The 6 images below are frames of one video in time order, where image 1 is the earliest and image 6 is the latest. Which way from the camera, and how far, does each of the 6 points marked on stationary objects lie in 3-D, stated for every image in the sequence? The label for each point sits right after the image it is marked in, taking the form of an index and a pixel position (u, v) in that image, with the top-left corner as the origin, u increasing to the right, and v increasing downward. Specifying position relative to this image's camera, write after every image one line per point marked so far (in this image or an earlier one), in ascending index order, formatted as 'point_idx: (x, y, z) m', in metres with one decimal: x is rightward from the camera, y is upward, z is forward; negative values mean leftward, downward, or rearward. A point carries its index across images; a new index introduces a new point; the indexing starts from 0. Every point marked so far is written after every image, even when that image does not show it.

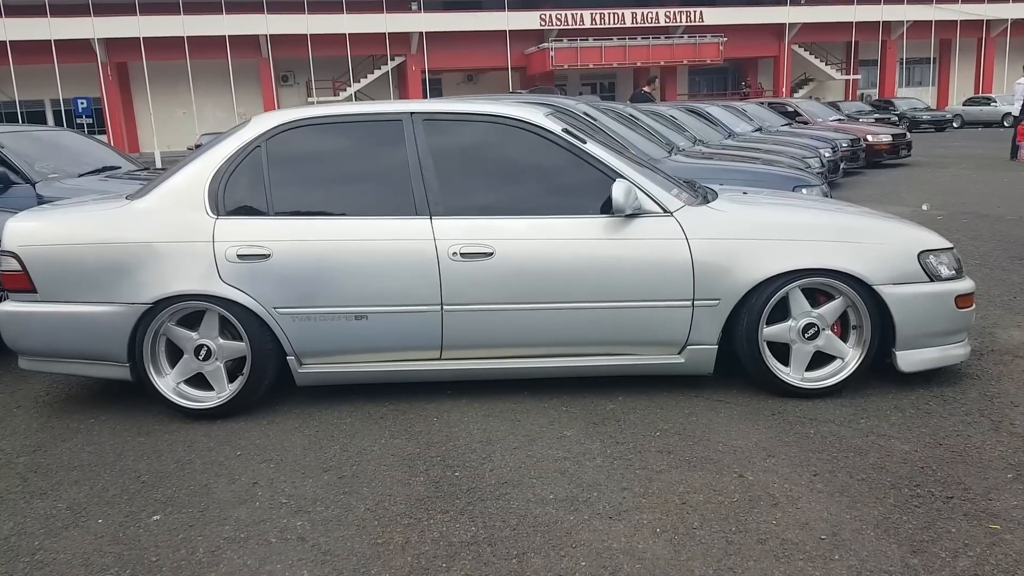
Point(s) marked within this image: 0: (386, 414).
0: (-0.6, -0.6, +4.3) m
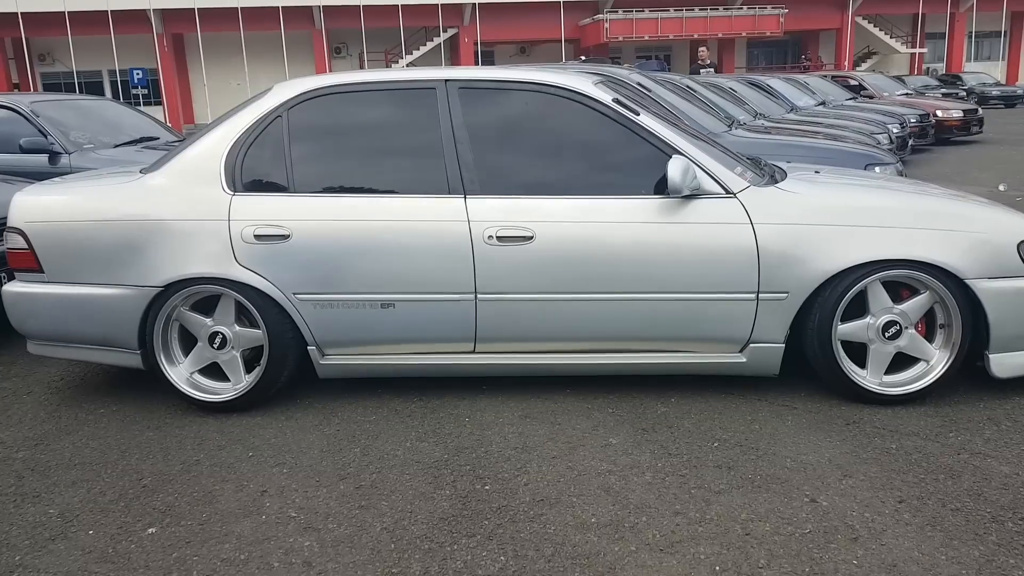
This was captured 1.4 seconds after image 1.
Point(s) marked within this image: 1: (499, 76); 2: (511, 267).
0: (-0.4, -0.6, +4.0) m
1: (-0.1, +1.0, +4.0) m
2: (0.0, +0.1, +3.8) m
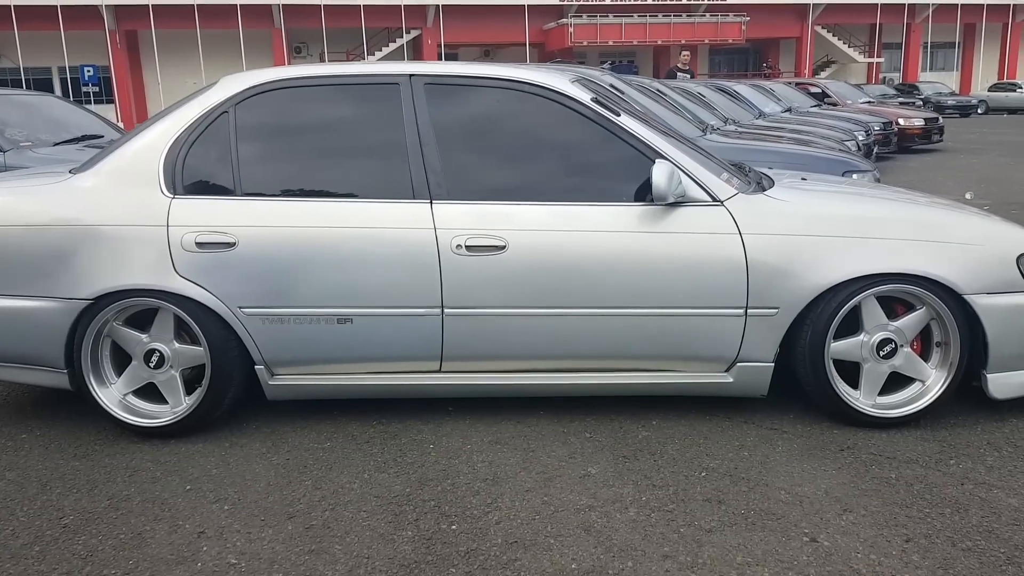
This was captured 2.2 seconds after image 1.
0: (-0.6, -0.6, +3.6) m
1: (-0.2, +0.9, +3.7) m
2: (-0.1, 0.0, +3.5) m
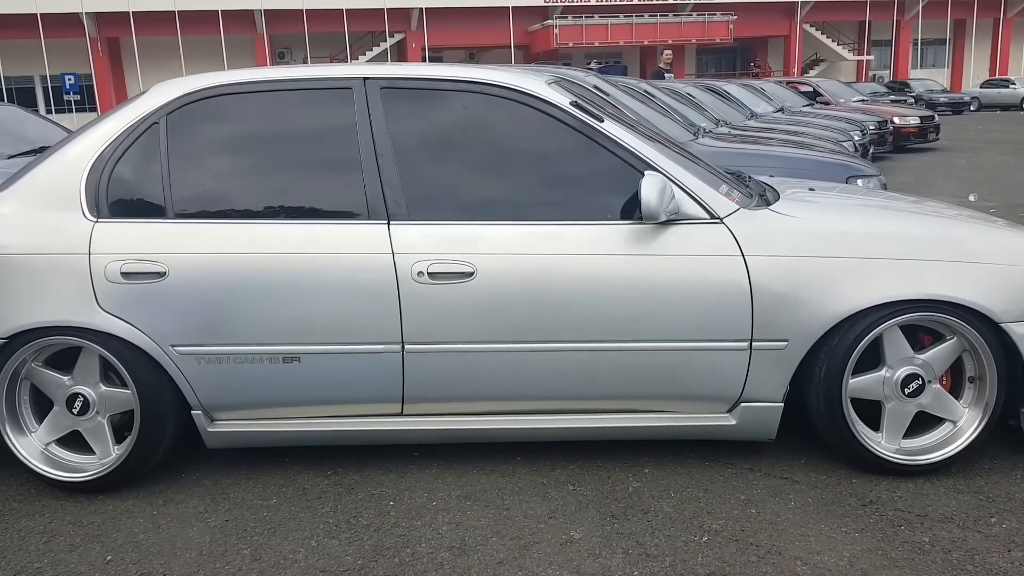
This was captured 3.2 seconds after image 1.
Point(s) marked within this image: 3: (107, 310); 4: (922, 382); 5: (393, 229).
0: (-0.7, -0.7, +3.2) m
1: (-0.3, +0.8, +3.3) m
2: (-0.2, -0.1, +3.1) m
3: (-1.5, -0.1, +3.1) m
4: (+1.5, -0.3, +3.1) m
5: (-0.4, +0.2, +3.1) m
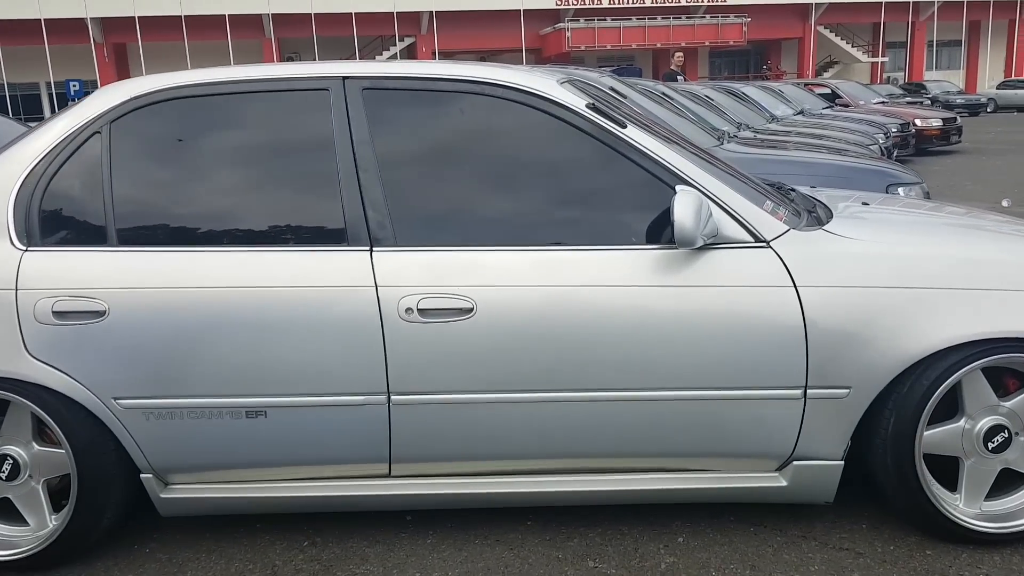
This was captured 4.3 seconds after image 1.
0: (-0.6, -0.9, +2.7) m
1: (-0.3, +0.7, +2.8) m
2: (-0.2, -0.2, +2.6) m
3: (-1.4, -0.2, +2.6) m
4: (+1.5, -0.4, +2.6) m
5: (-0.4, +0.1, +2.6) m
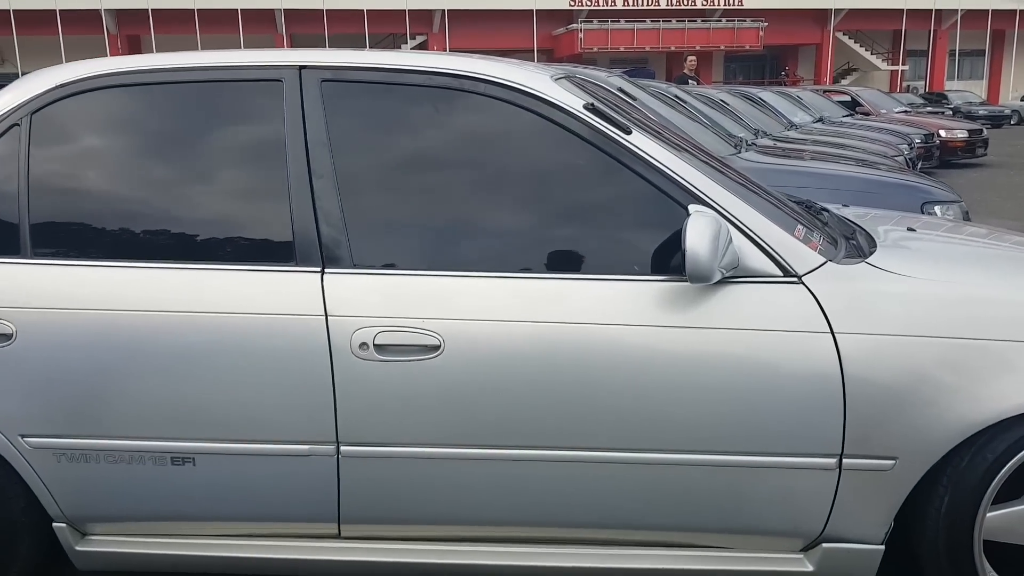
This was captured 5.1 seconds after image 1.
0: (-0.7, -0.9, +2.2) m
1: (-0.3, +0.6, +2.4) m
2: (-0.3, -0.3, +2.1) m
3: (-1.5, -0.2, +2.2) m
4: (+1.4, -0.6, +2.1) m
5: (-0.5, 0.0, +2.2) m
